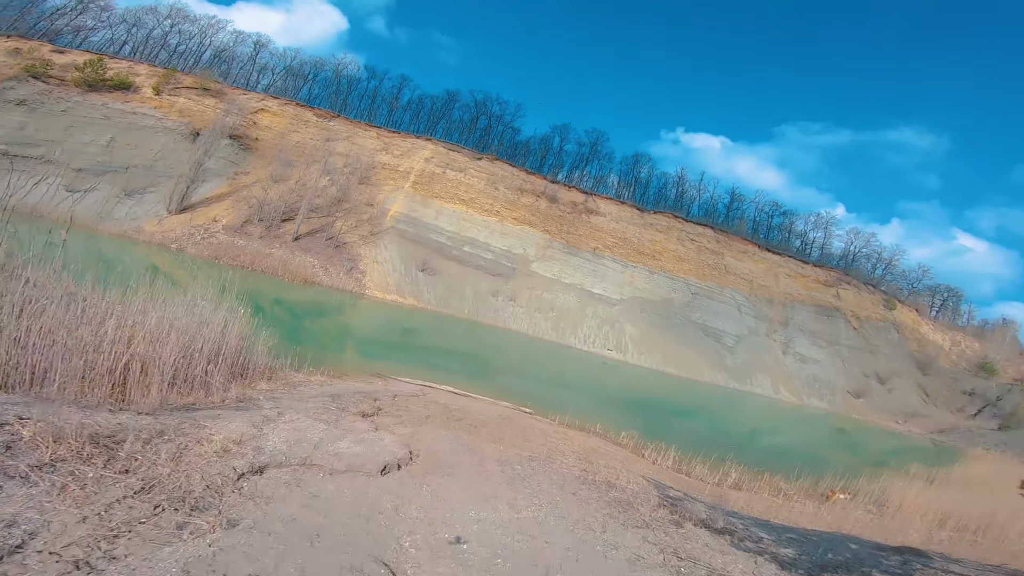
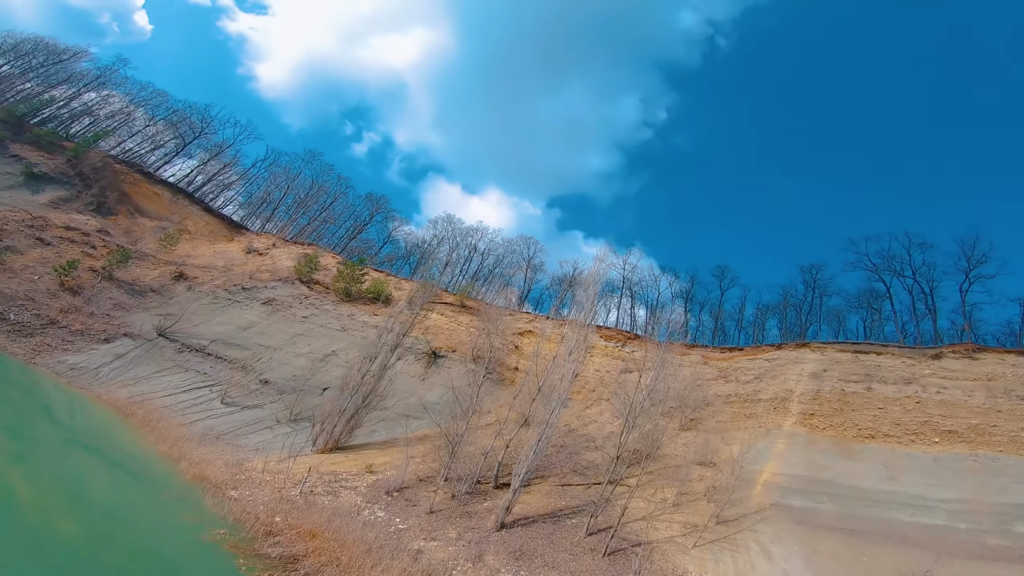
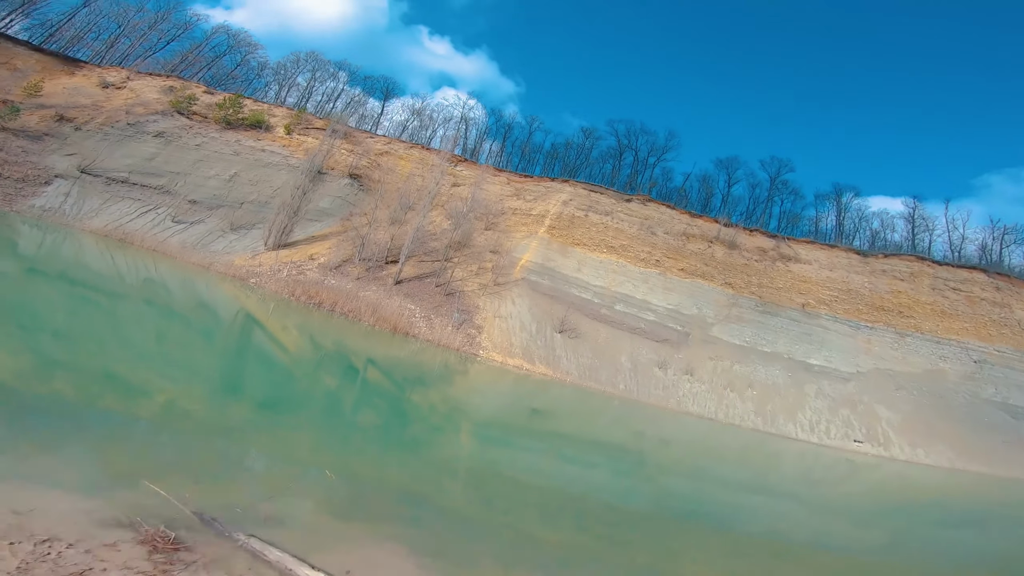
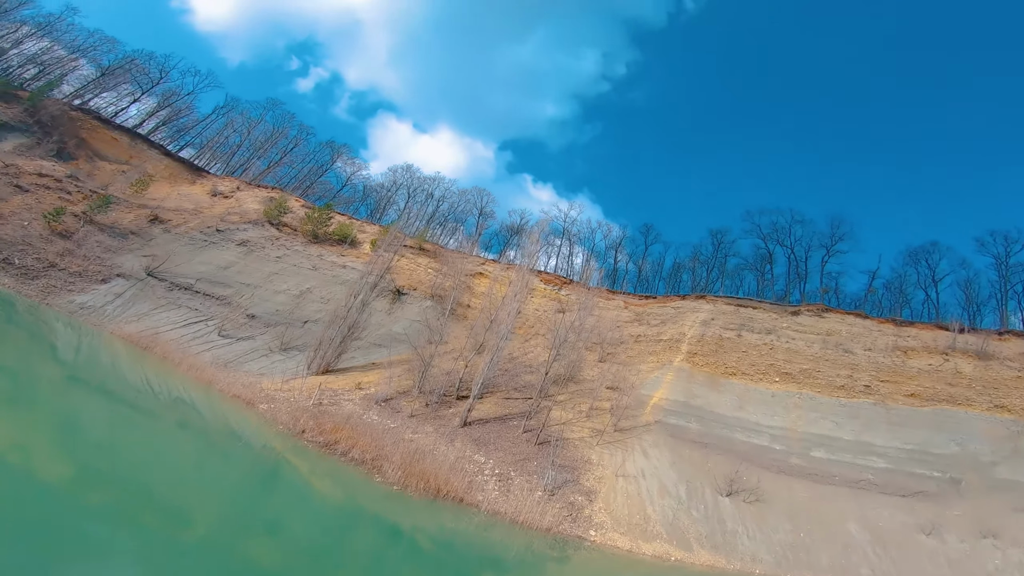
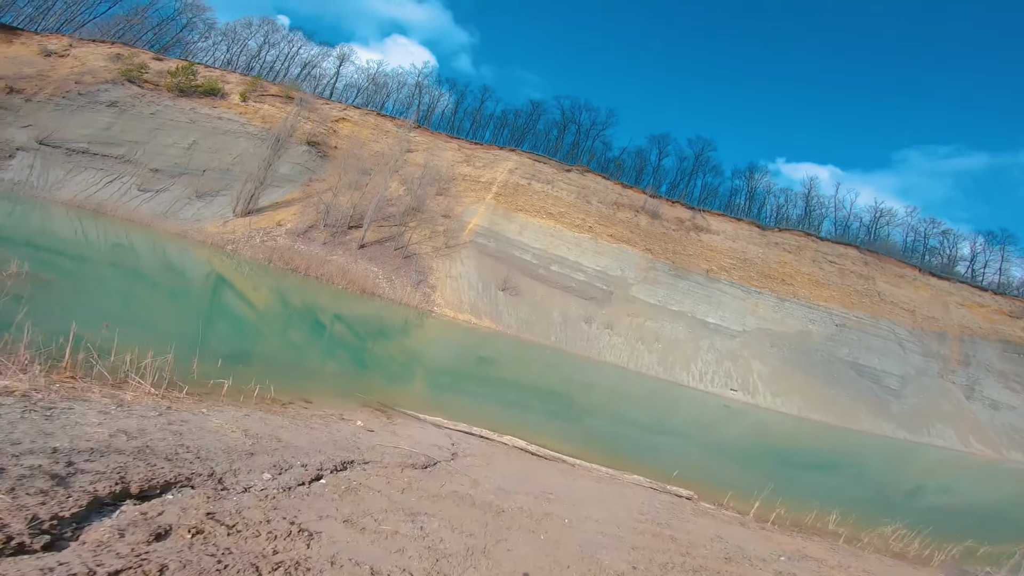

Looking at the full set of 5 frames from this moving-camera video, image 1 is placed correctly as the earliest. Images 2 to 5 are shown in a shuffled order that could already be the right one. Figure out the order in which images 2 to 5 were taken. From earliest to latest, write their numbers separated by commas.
5, 3, 4, 2
